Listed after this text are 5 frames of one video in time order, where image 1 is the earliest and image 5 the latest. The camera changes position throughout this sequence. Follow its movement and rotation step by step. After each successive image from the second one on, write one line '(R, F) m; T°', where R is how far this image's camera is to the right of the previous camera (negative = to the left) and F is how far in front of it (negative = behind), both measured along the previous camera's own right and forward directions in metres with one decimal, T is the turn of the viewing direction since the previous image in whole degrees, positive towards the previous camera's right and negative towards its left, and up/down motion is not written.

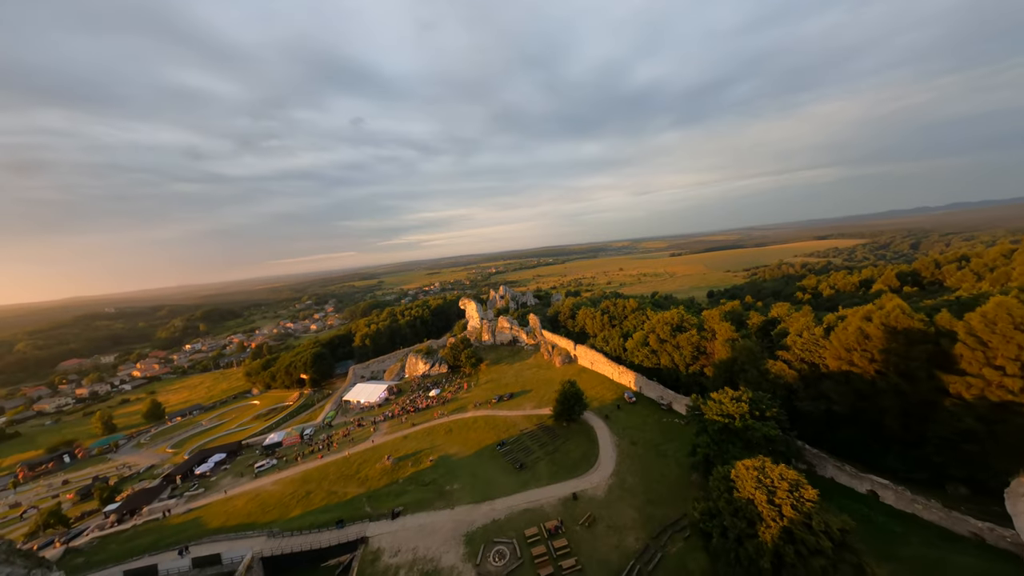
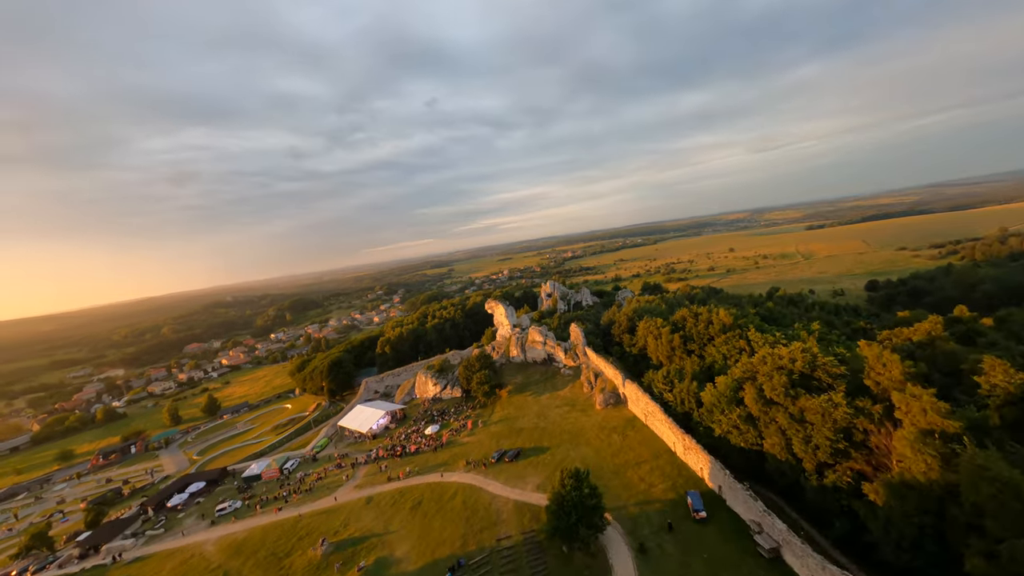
(+9.7, +16.1) m; -17°
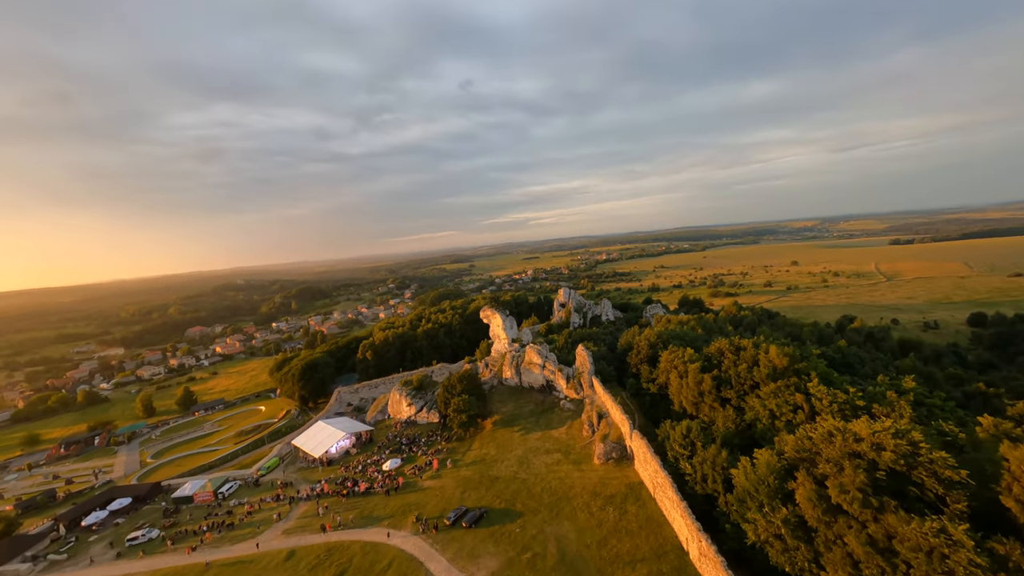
(+5.8, +8.9) m; -6°
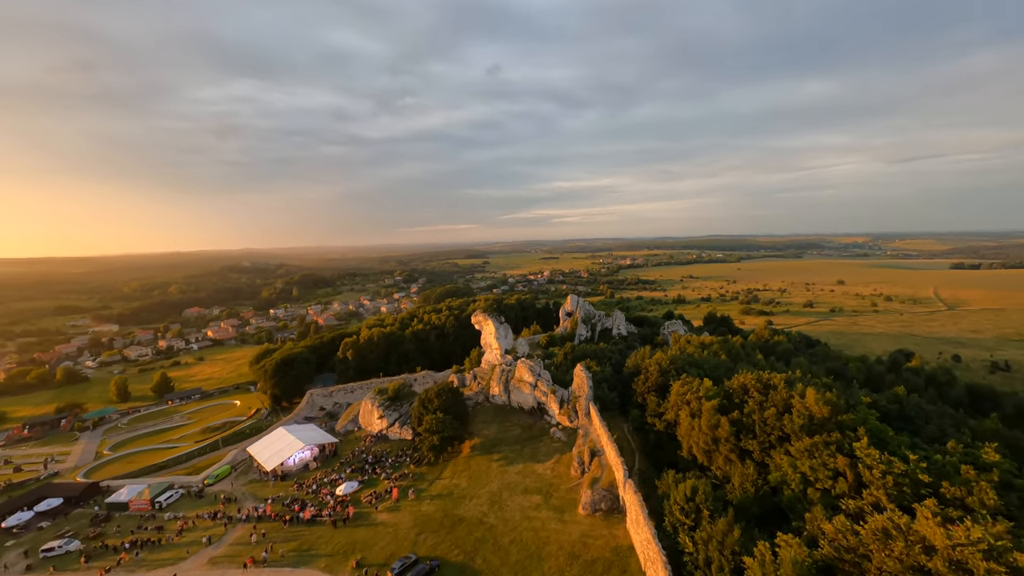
(+3.8, +5.8) m; -4°
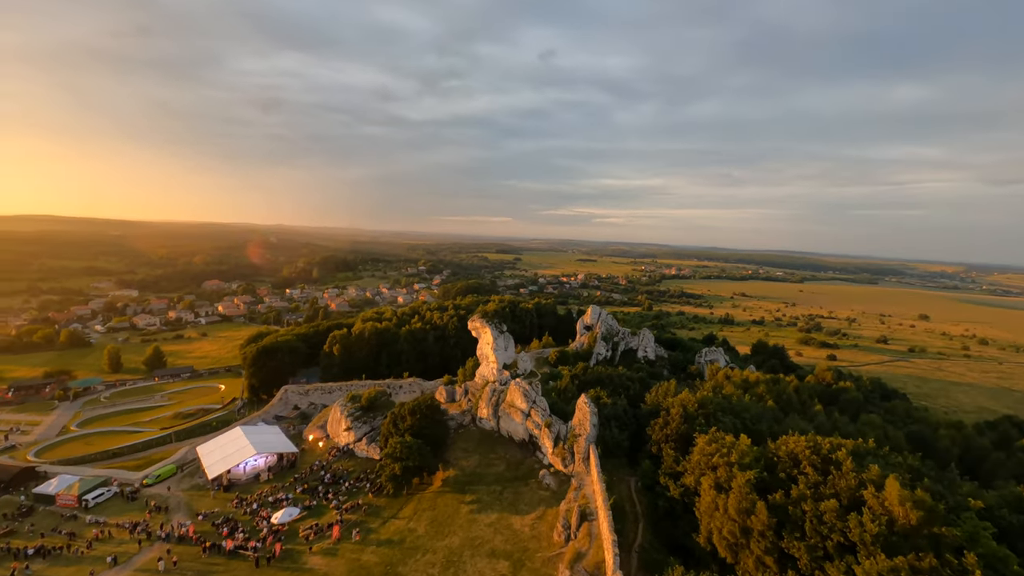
(+4.1, +7.3) m; -6°
